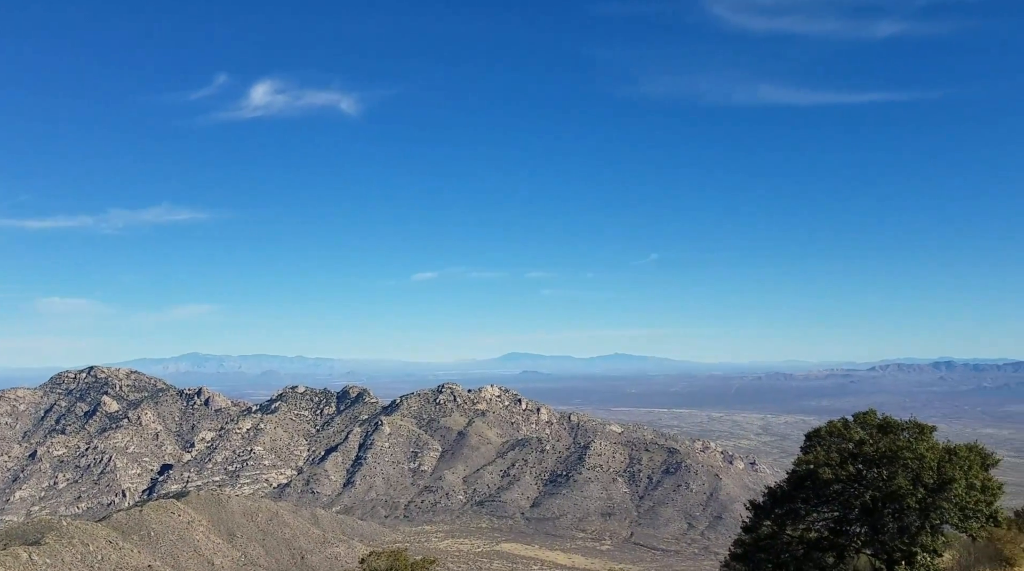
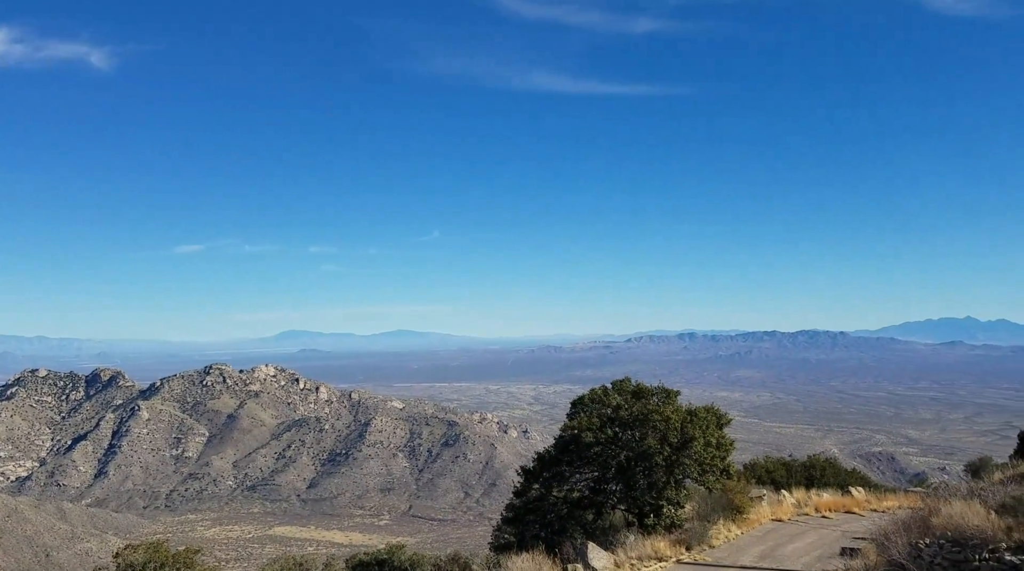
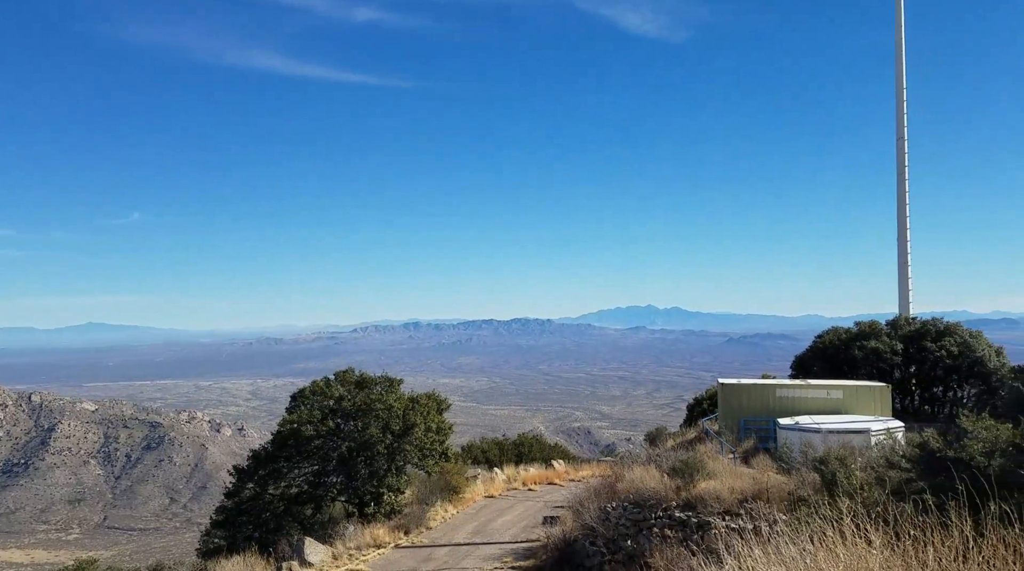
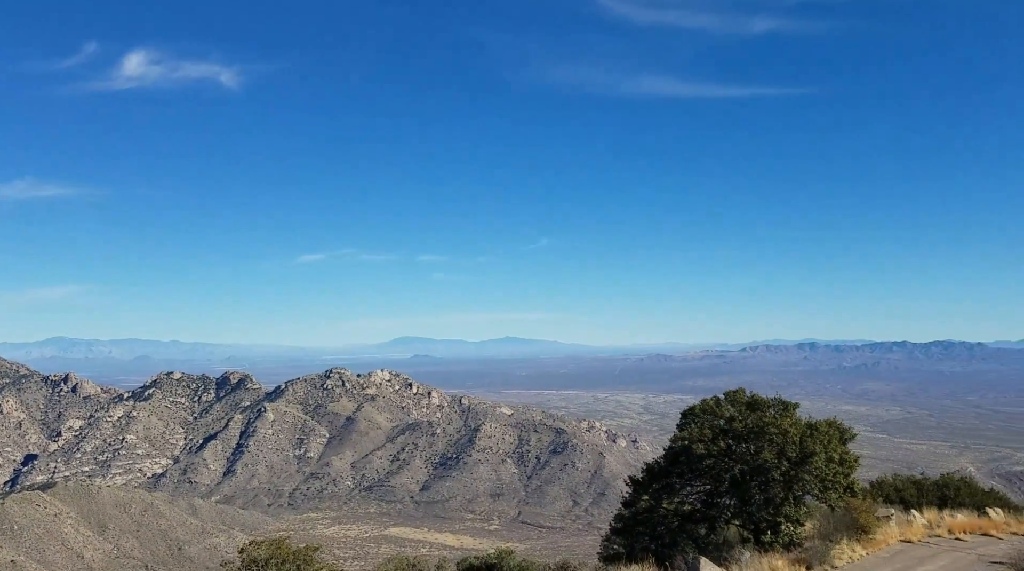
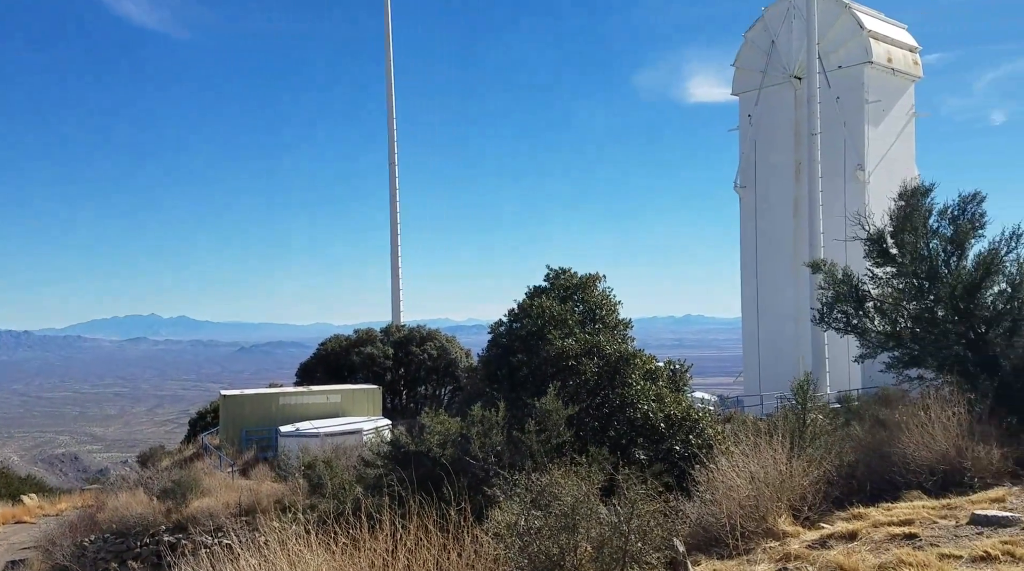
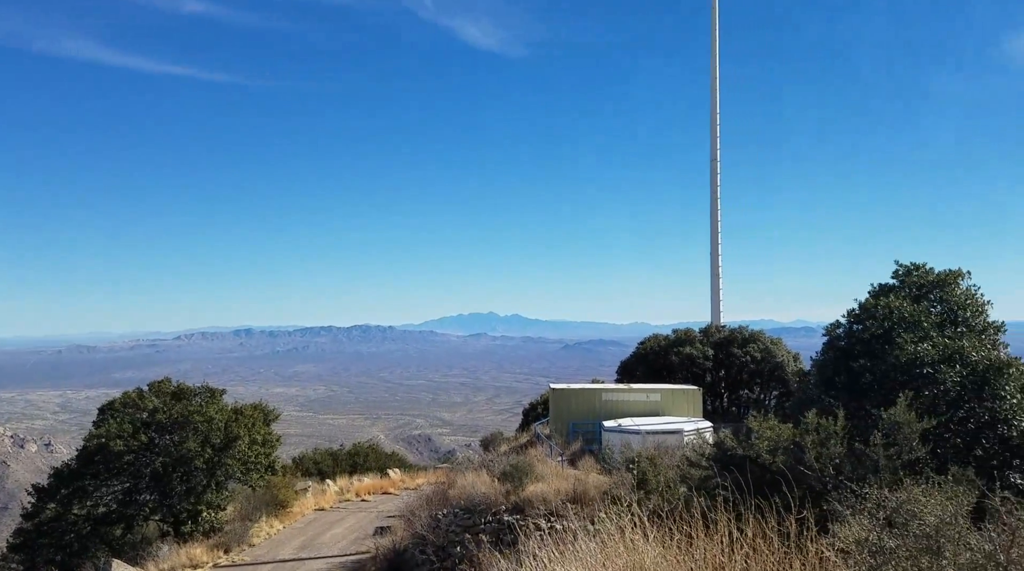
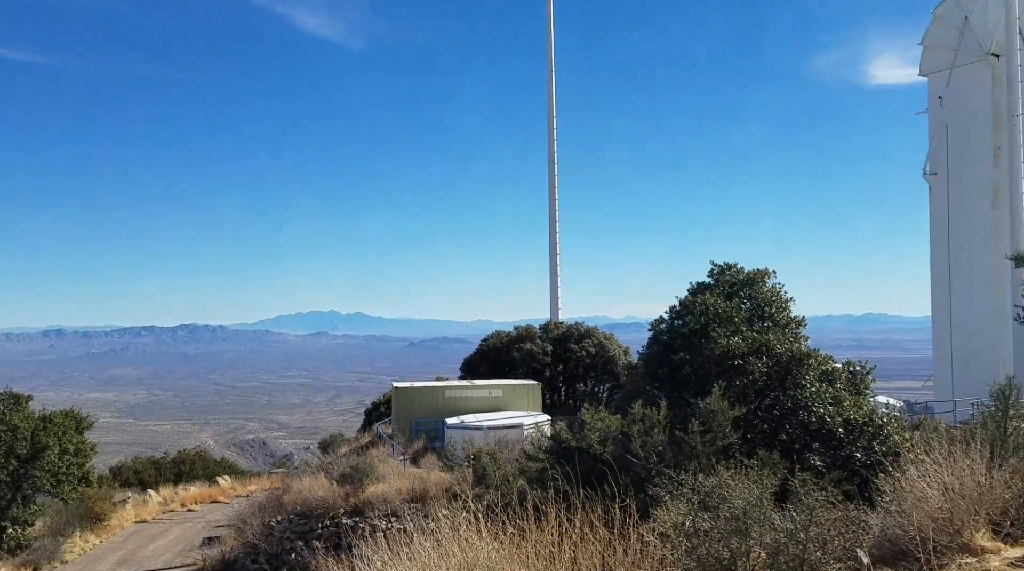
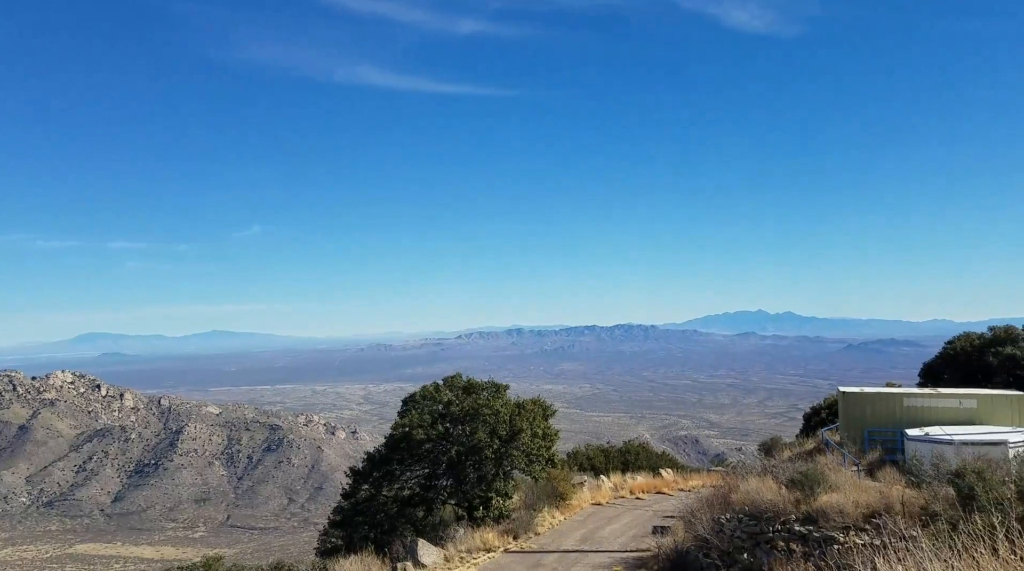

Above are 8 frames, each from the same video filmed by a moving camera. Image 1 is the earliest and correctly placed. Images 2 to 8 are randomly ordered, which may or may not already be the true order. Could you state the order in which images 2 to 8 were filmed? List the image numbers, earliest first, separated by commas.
4, 2, 8, 3, 6, 7, 5
